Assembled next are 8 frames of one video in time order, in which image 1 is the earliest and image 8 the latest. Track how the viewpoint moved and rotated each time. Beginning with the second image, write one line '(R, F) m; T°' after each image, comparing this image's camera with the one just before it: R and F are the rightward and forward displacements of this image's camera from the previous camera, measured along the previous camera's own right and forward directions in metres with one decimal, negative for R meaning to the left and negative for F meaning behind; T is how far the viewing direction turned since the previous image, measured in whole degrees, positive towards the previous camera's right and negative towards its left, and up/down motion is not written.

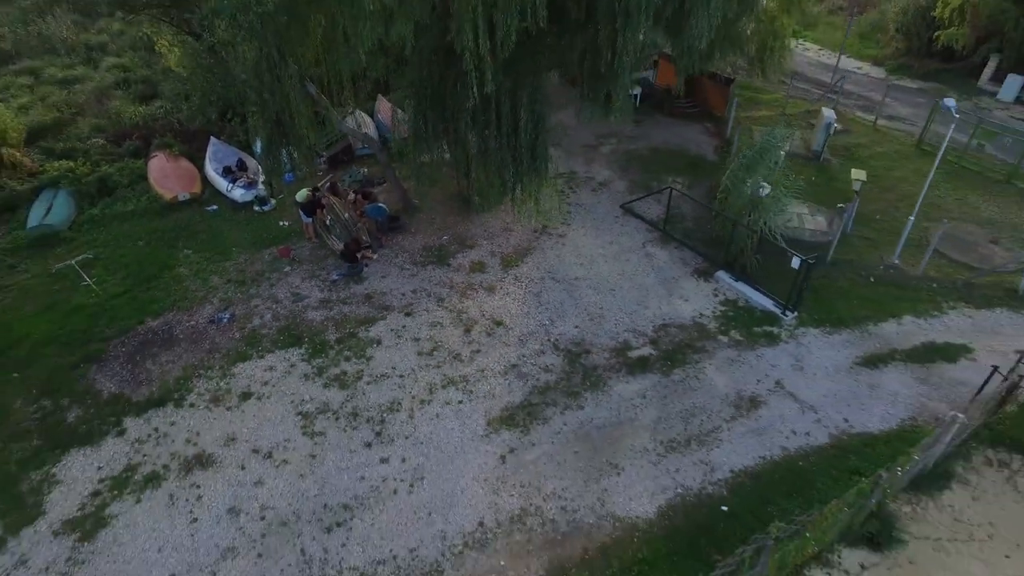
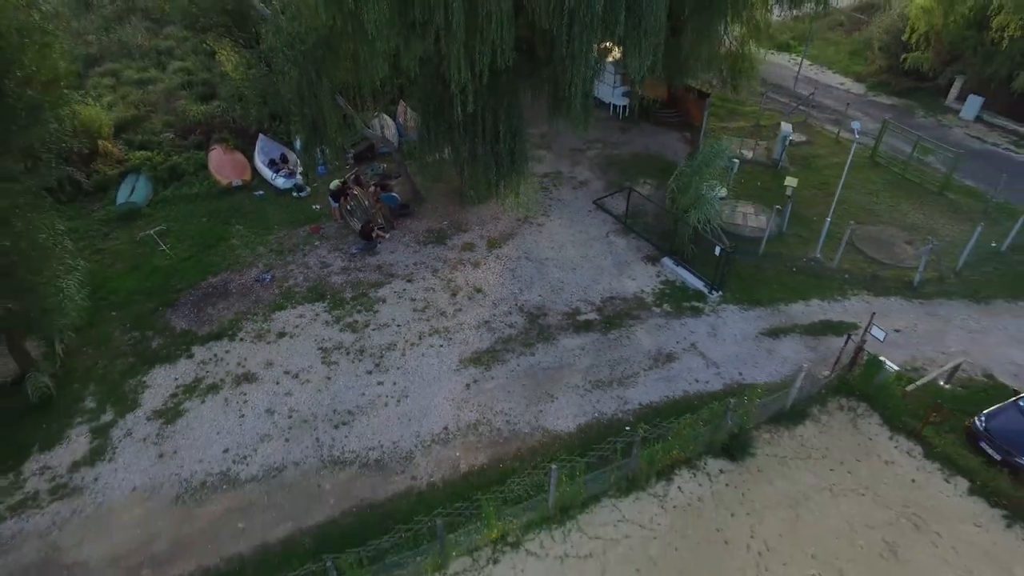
(+1.1, -2.8) m; -3°
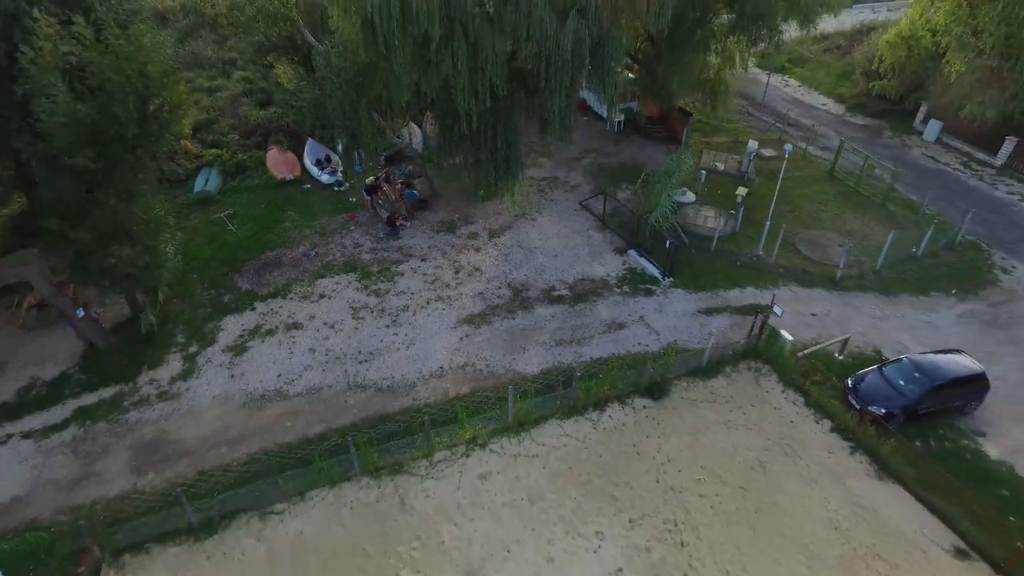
(+1.0, -3.4) m; -3°
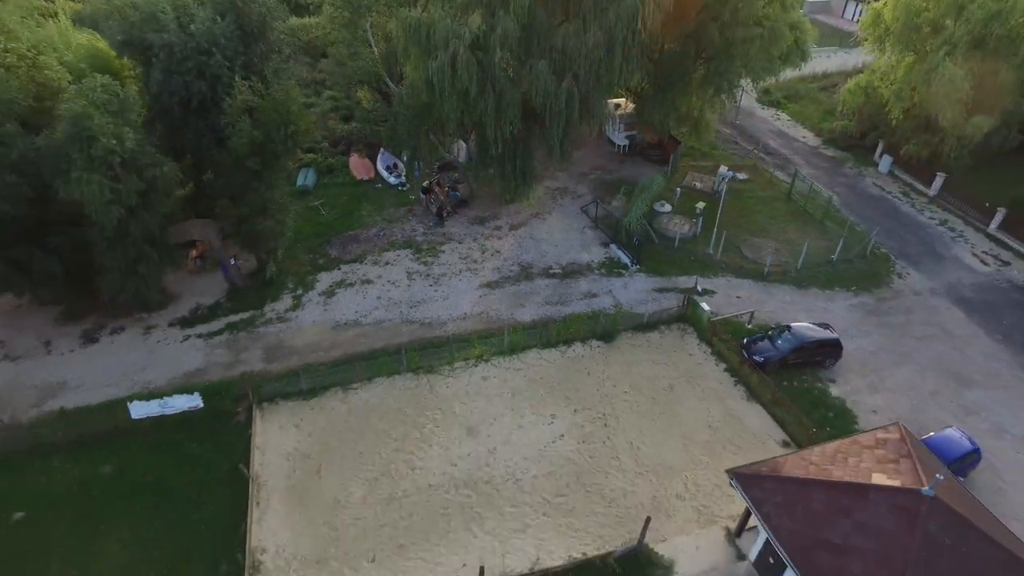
(+1.5, -6.3) m; -4°
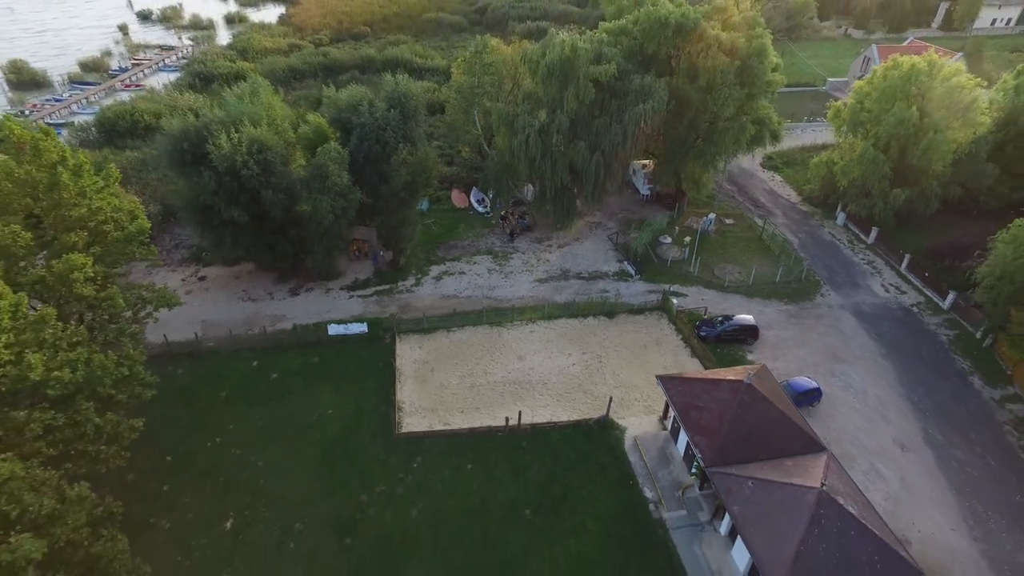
(+1.2, -11.7) m; -6°
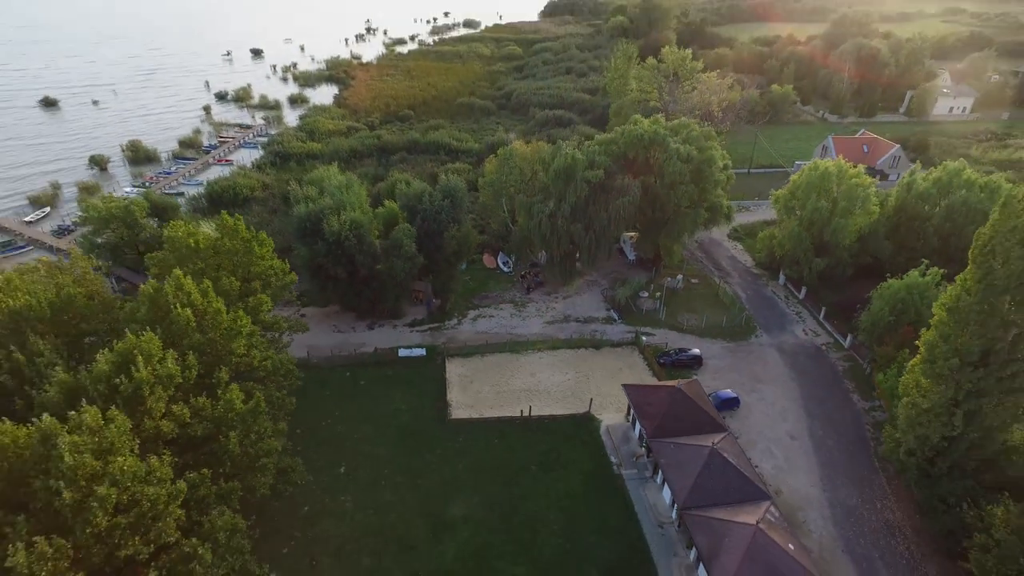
(+0.3, -12.2) m; -2°
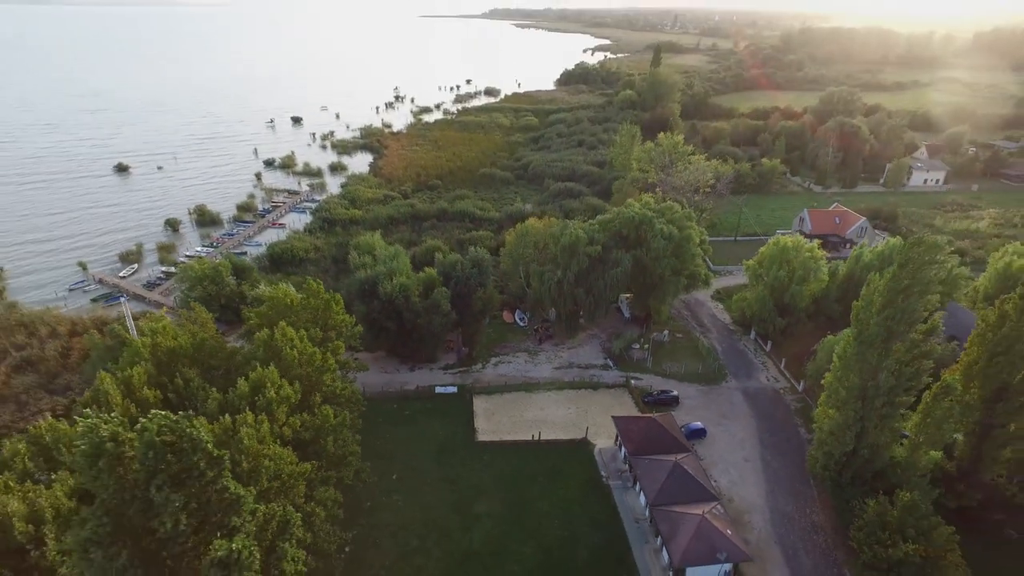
(0.0, -10.4) m; -1°
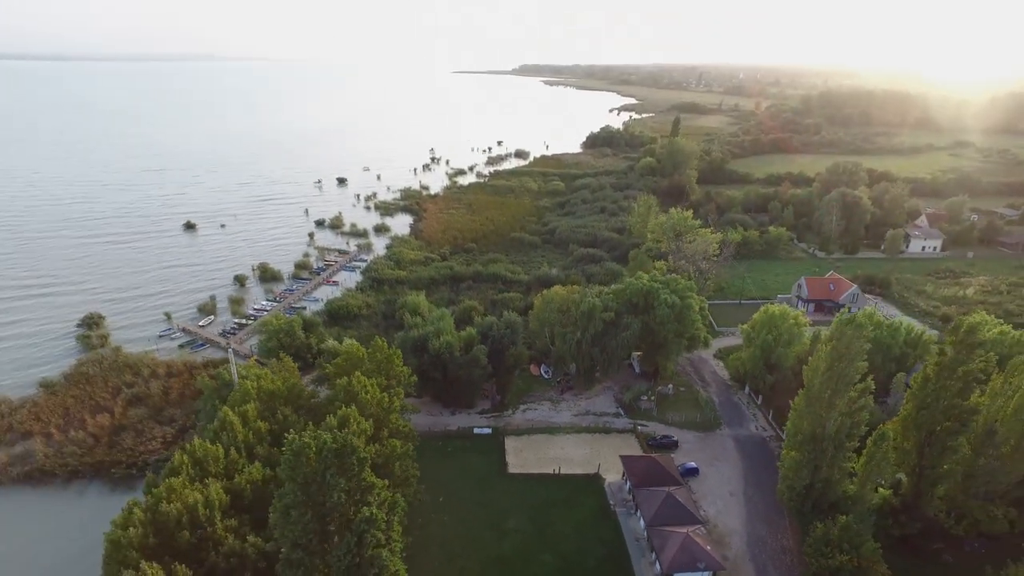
(-0.1, -10.5) m; -2°
